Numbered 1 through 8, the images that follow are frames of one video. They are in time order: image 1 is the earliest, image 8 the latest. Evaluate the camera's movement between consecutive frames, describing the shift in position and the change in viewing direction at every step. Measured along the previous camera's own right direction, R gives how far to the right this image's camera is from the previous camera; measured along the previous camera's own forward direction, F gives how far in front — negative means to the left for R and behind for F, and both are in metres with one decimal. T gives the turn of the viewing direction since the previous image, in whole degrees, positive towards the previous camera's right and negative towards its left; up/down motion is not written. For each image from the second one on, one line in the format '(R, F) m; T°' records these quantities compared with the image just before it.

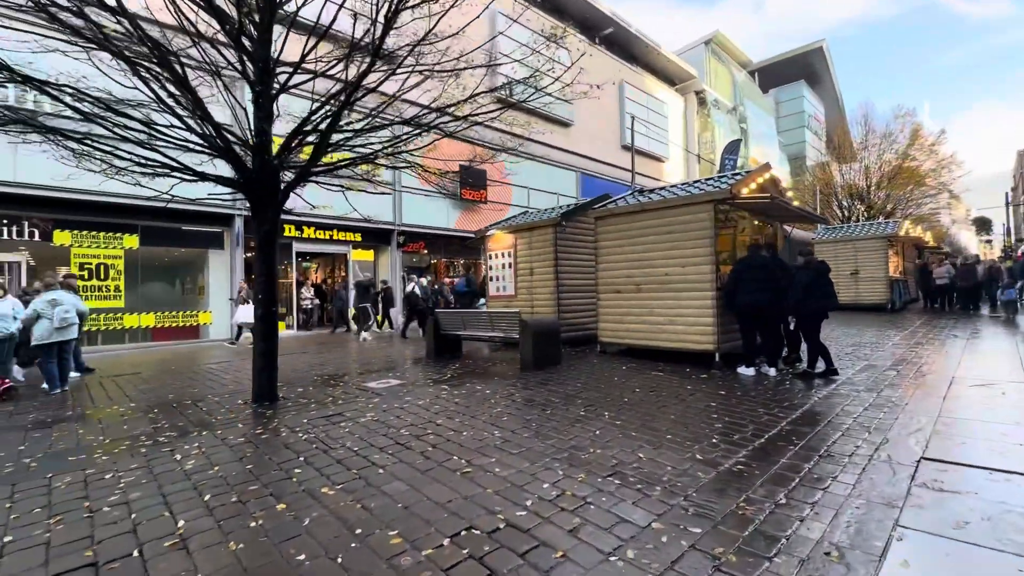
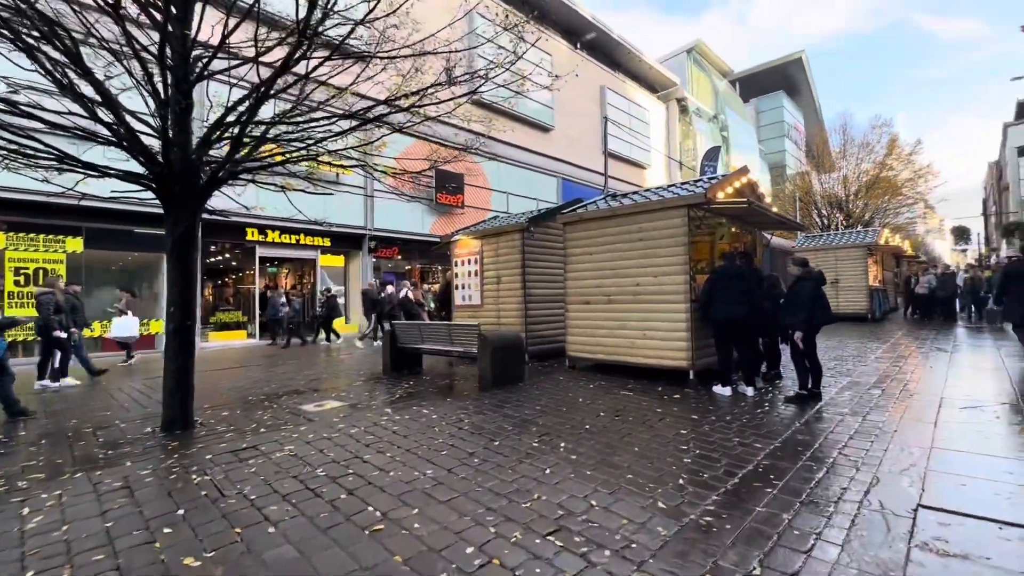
(+0.4, +0.6) m; +2°
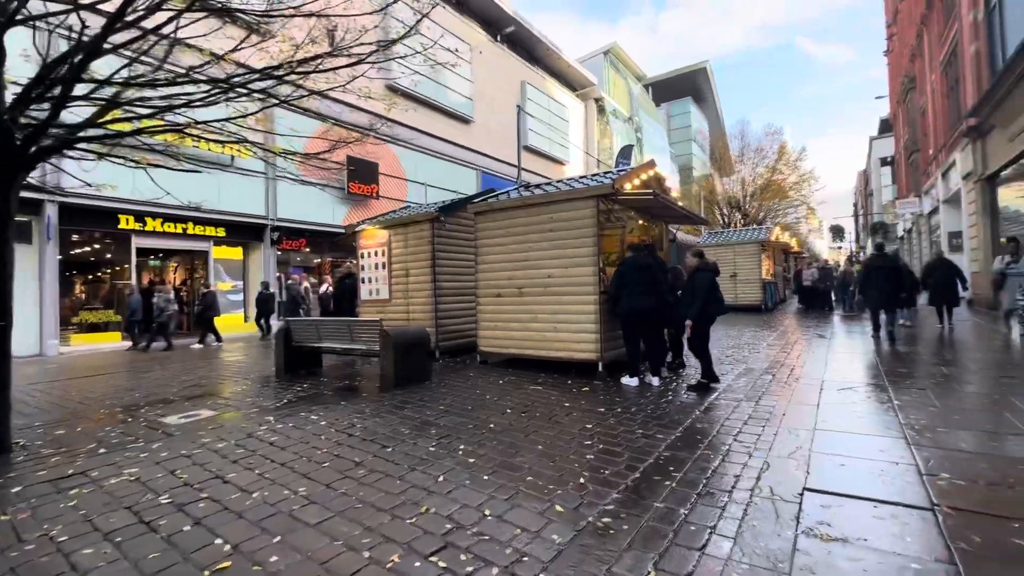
(+0.3, +0.3) m; +9°
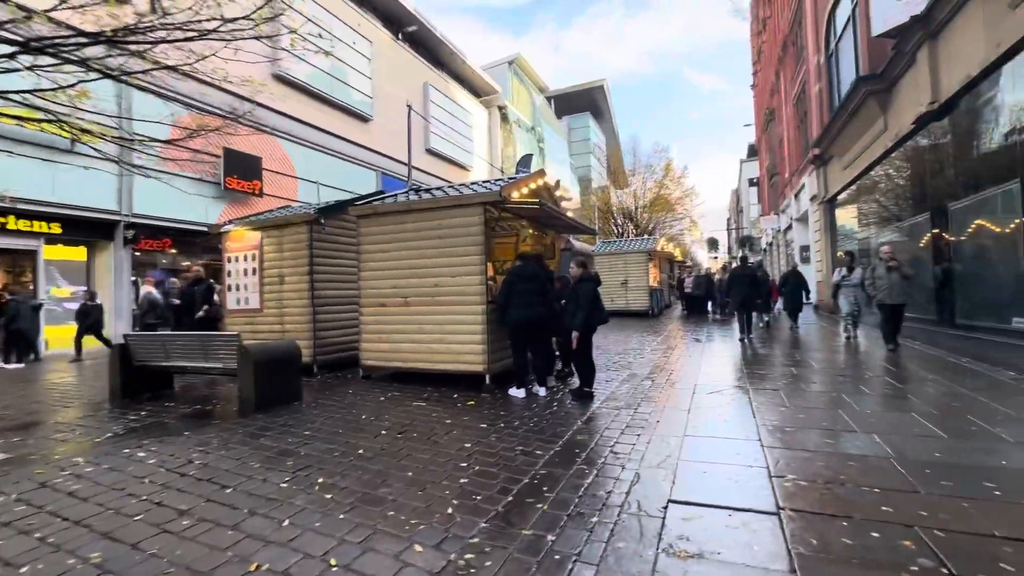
(+0.3, +0.2) m; +11°
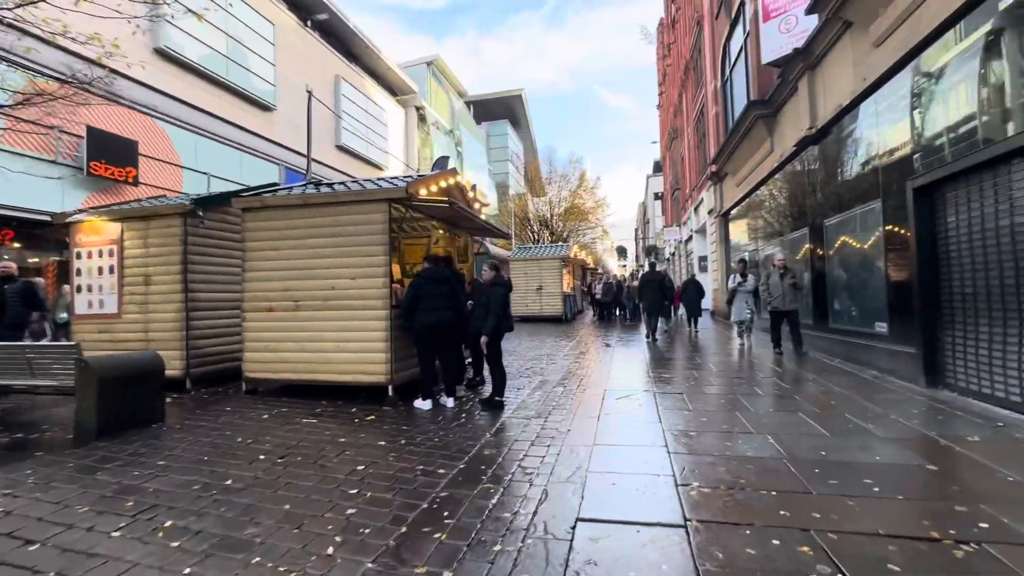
(+0.1, +0.3) m; +10°
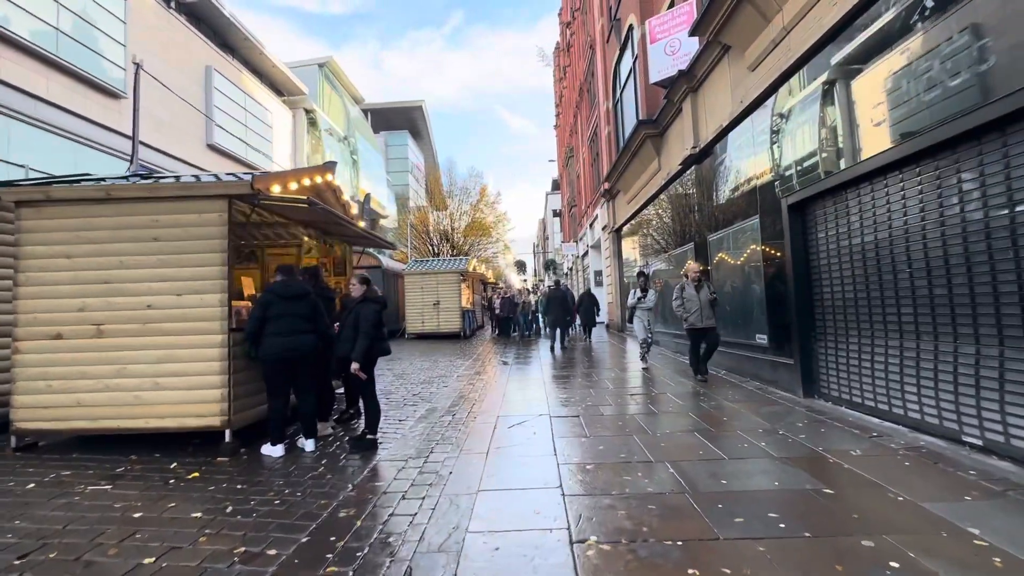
(+0.3, +0.7) m; +12°
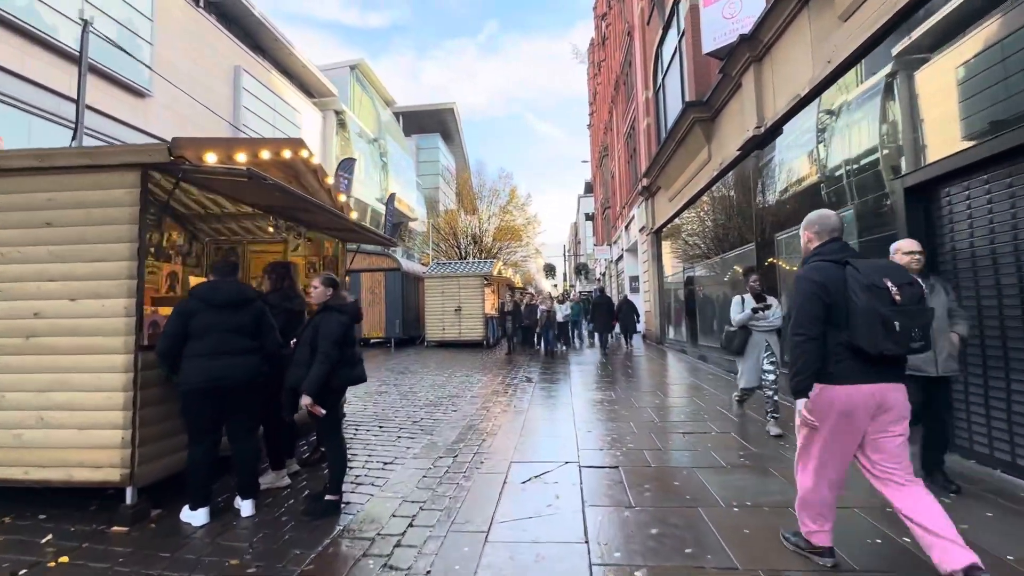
(+0.1, +1.4) m; -4°
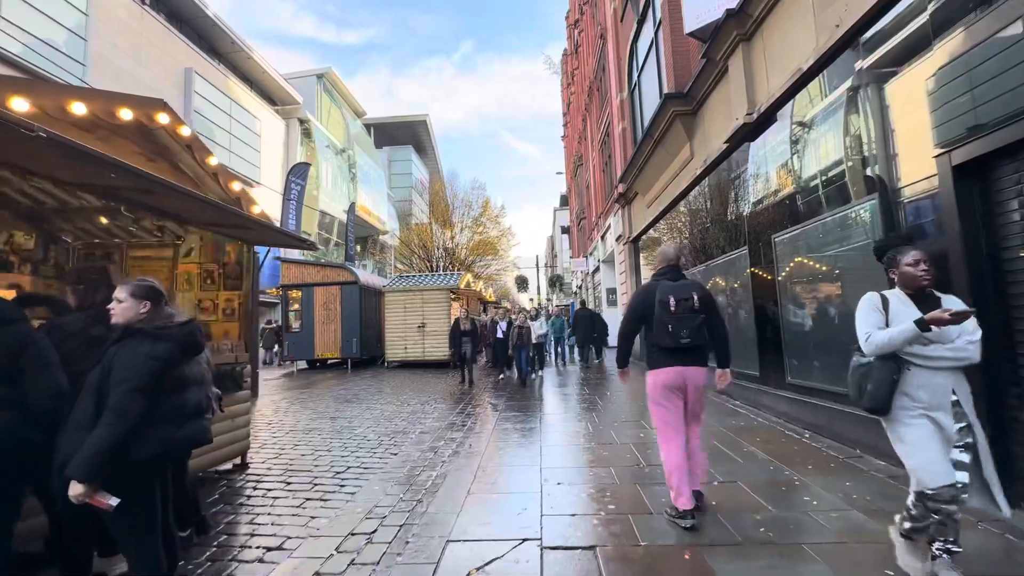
(+0.3, +1.2) m; +3°
